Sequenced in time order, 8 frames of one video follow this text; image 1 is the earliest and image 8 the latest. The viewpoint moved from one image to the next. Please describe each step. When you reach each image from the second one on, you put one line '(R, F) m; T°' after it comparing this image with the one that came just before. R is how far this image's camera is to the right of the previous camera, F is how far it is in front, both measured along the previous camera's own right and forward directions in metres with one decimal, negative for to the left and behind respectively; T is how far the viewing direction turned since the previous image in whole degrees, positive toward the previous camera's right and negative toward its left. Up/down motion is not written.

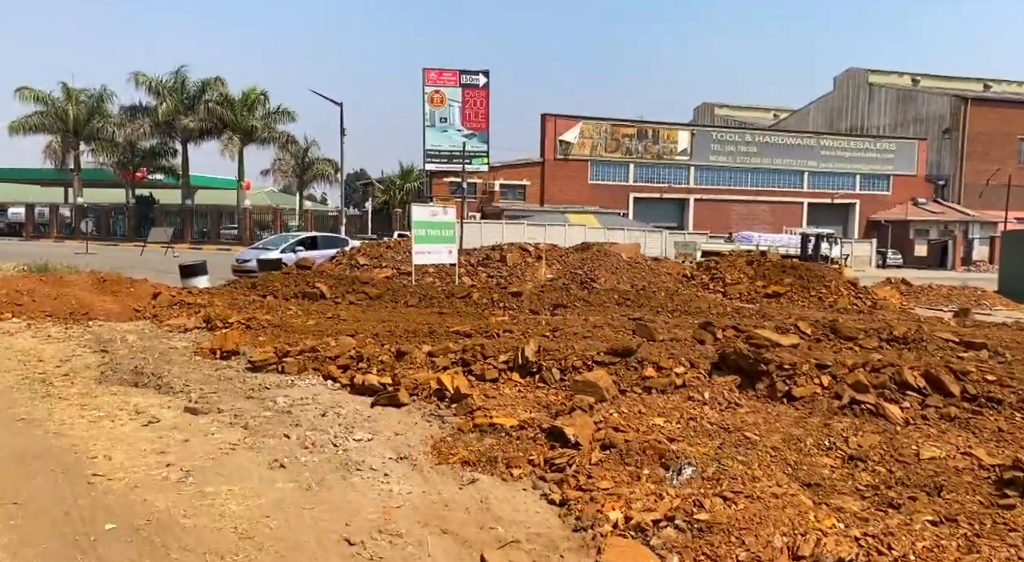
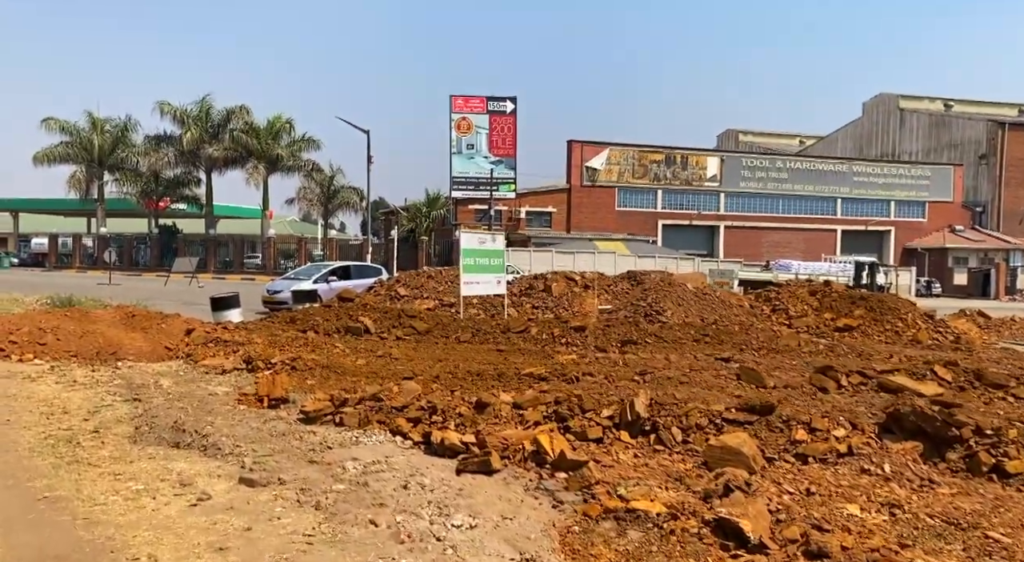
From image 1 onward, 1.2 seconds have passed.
(-0.6, +1.1) m; -1°
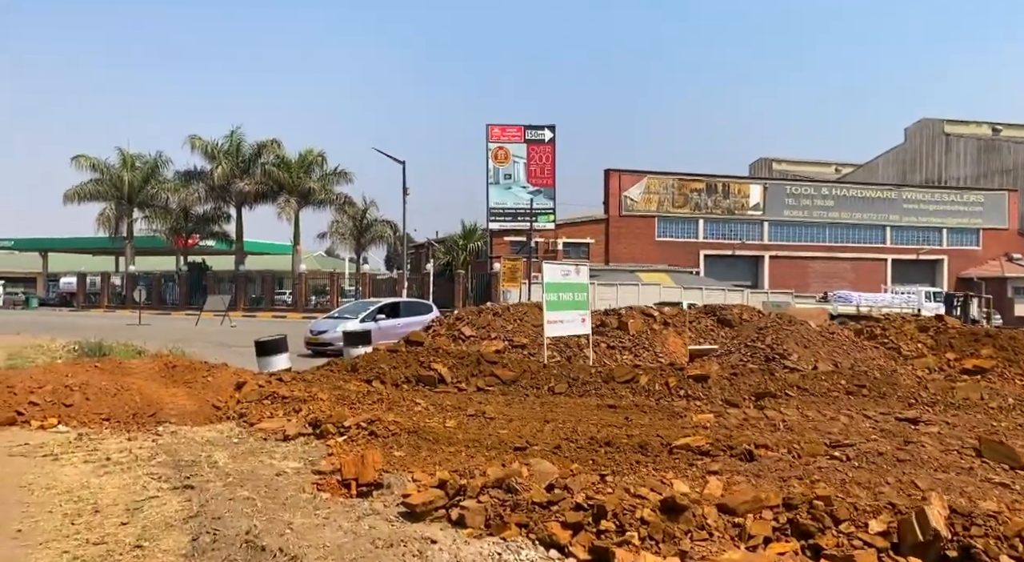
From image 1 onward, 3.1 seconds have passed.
(-0.9, +1.8) m; -1°
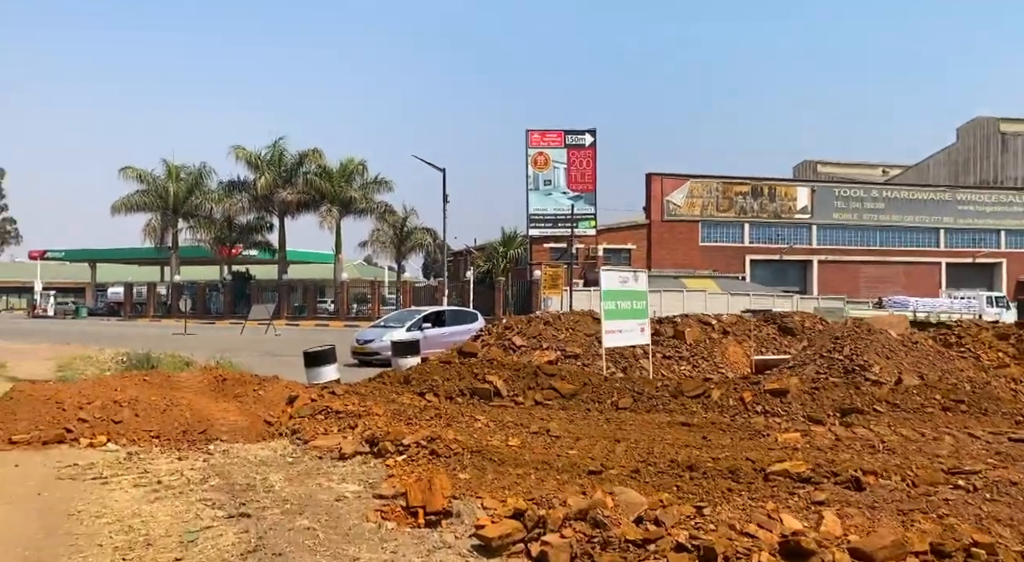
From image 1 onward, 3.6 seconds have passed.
(-0.3, +0.5) m; -2°
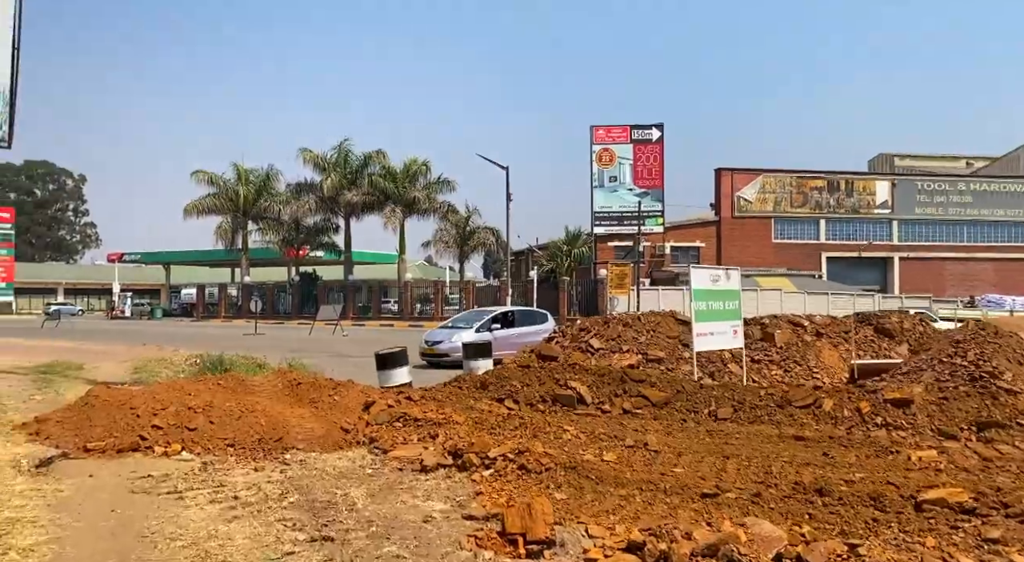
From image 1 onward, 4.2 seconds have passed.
(-0.3, +0.6) m; -4°
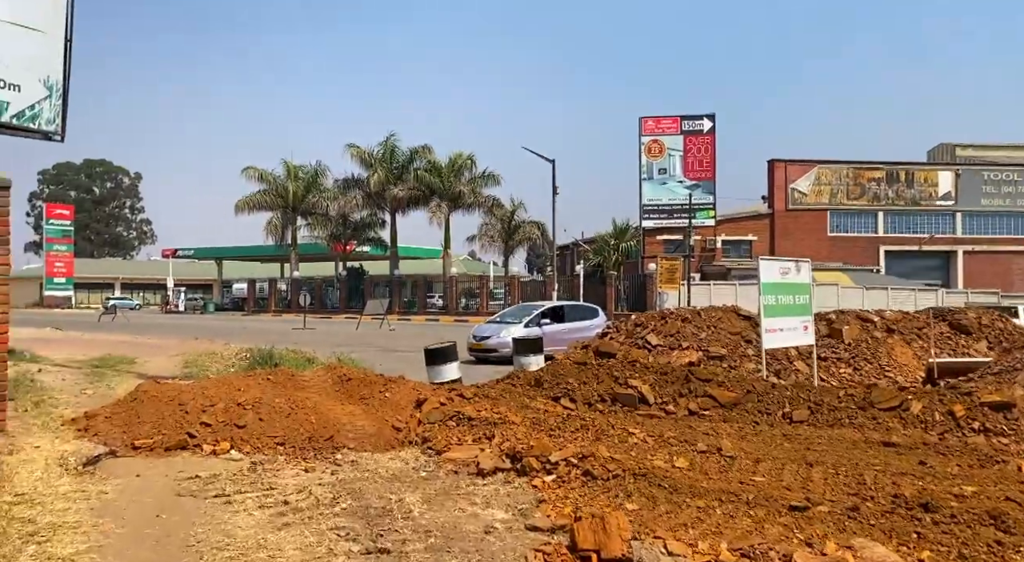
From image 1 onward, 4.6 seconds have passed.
(-0.2, +0.5) m; -3°
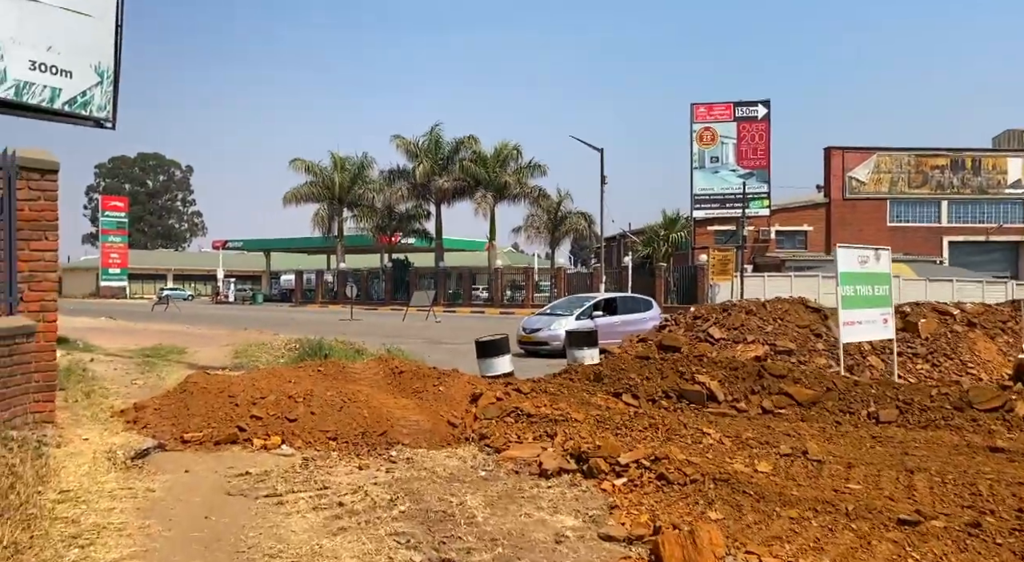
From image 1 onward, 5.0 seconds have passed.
(-0.2, +0.5) m; -3°
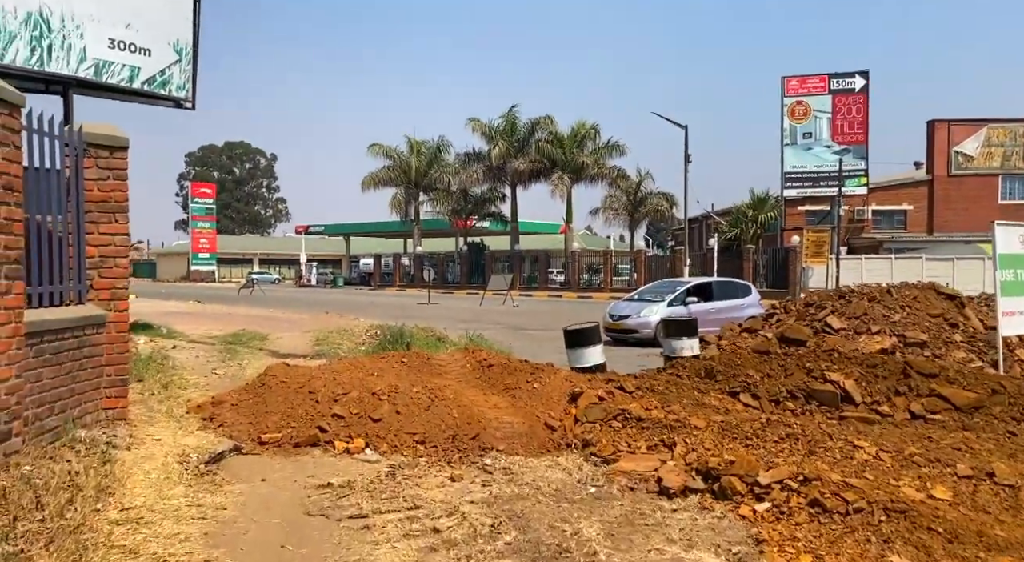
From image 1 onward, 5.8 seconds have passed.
(-0.3, +1.1) m; -5°
